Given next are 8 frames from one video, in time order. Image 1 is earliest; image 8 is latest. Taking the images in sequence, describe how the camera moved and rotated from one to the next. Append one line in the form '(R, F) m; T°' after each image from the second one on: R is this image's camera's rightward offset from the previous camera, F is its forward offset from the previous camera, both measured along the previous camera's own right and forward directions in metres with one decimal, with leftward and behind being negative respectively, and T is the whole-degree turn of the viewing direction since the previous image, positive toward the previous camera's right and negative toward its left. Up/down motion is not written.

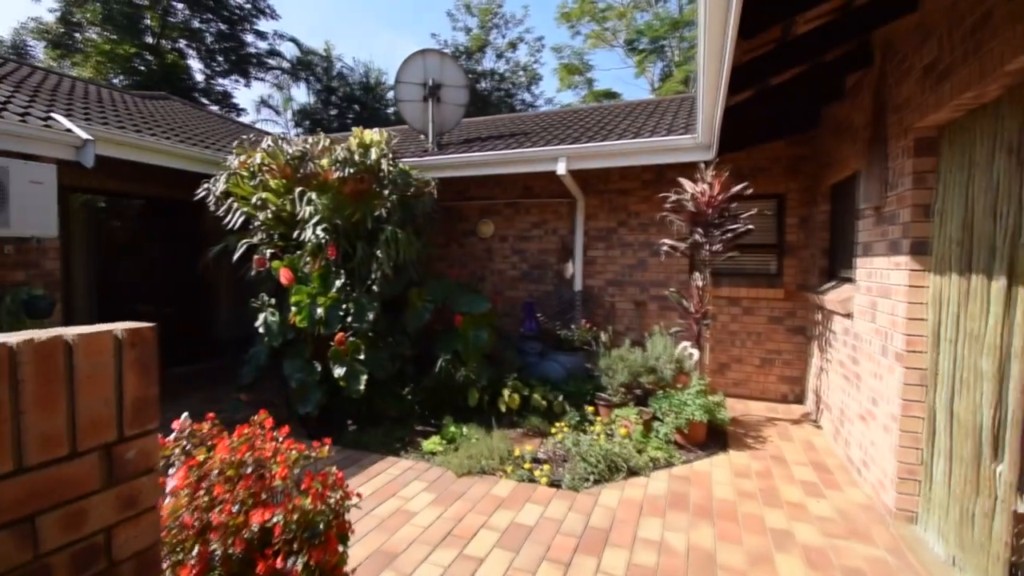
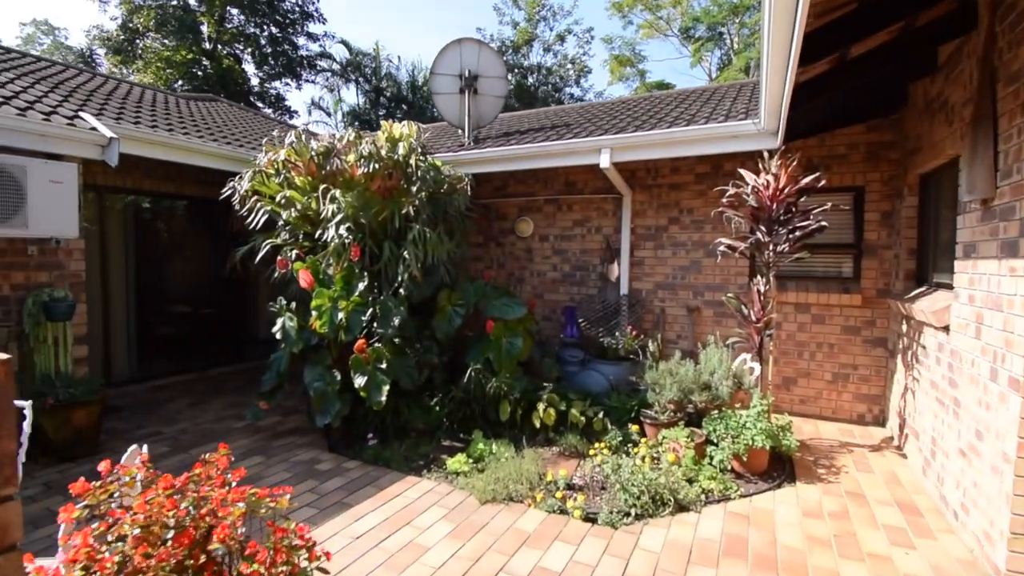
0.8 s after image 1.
(+0.1, +0.4) m; -6°
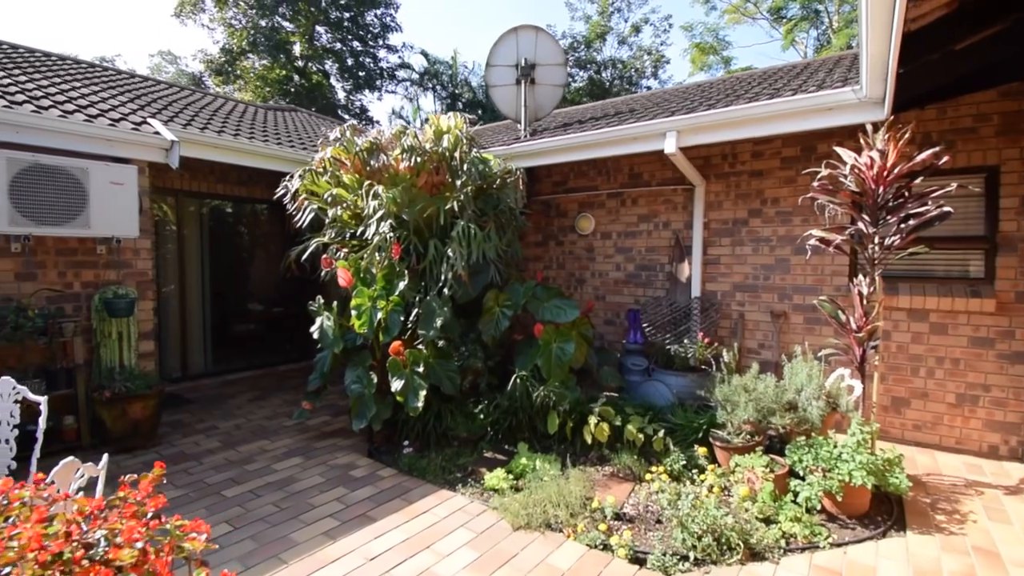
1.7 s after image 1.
(+0.2, +0.4) m; -9°
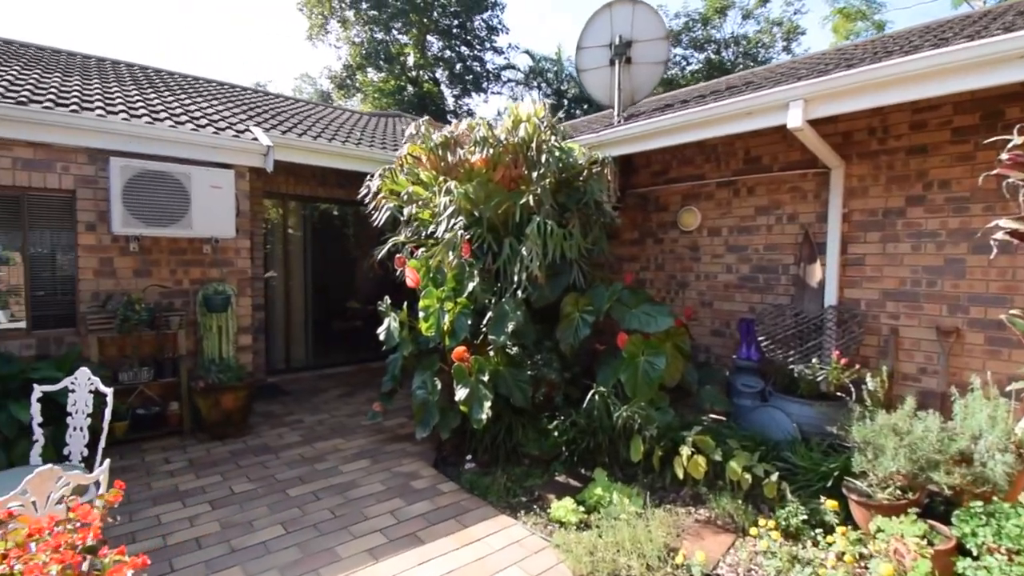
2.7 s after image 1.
(+0.2, +0.4) m; -13°
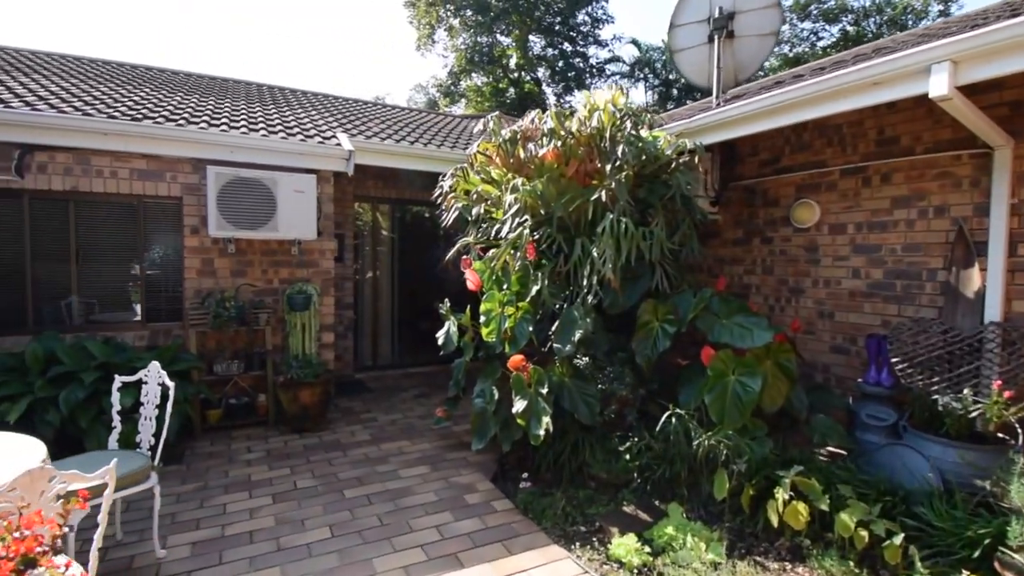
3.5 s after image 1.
(+0.3, +0.3) m; -13°
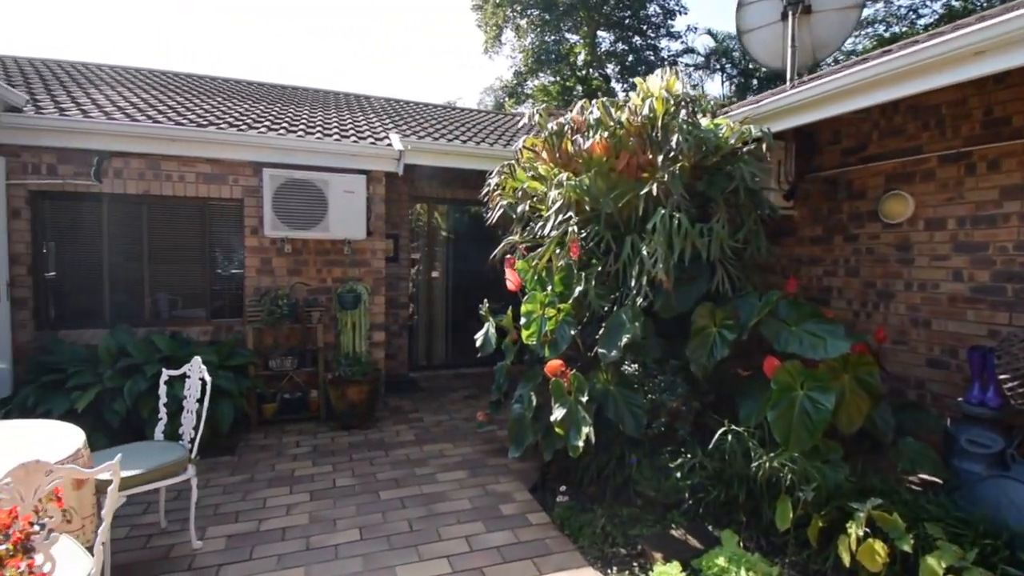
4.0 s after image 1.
(+0.2, +0.2) m; -8°
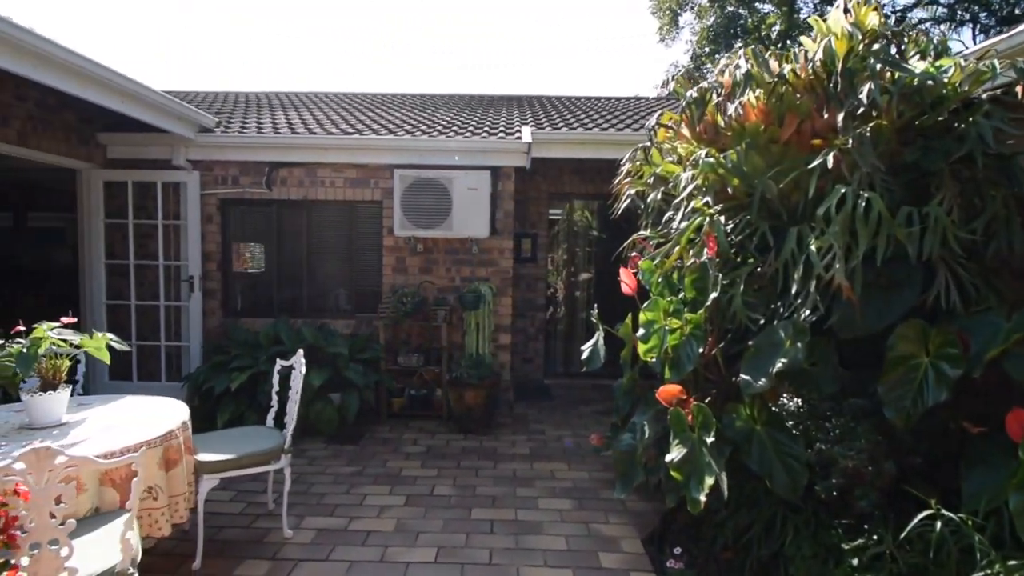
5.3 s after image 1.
(+0.3, +0.5) m; -21°
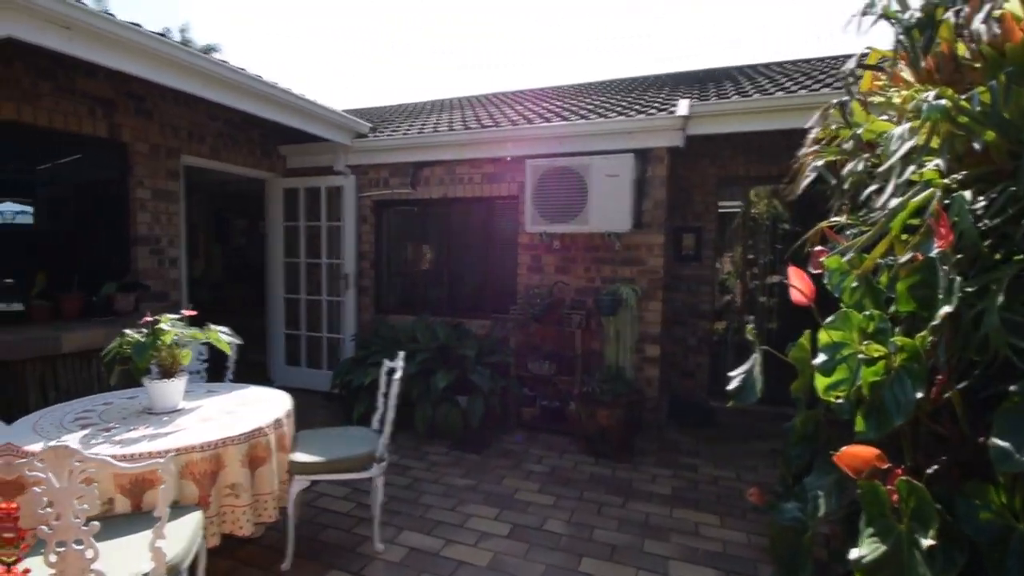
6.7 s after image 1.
(+0.3, +0.5) m; -21°
